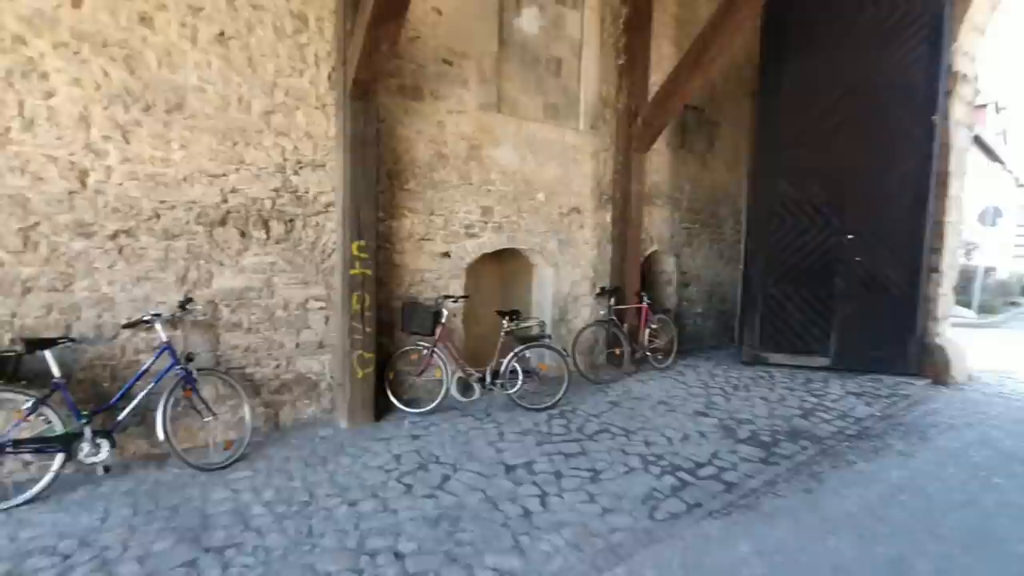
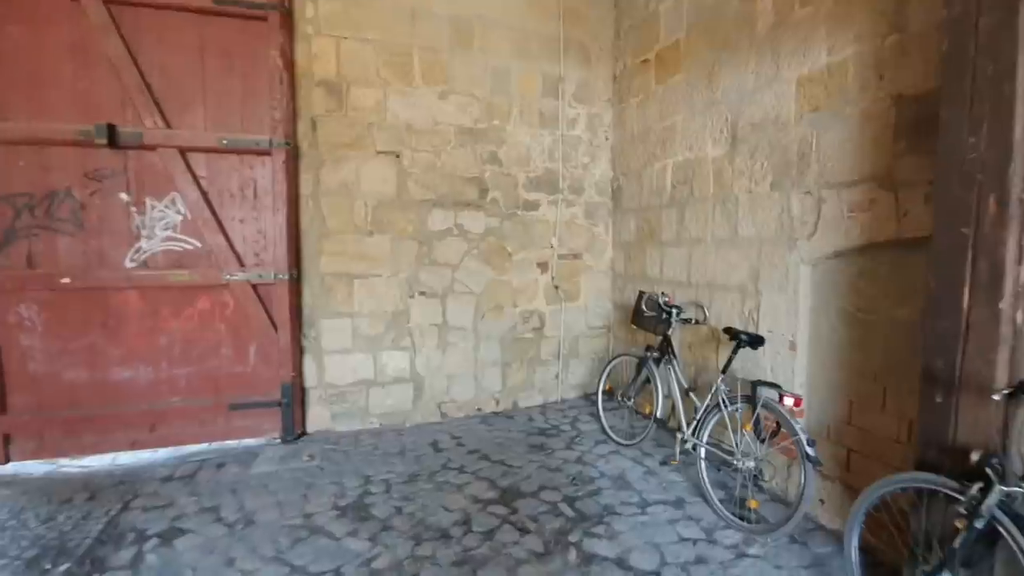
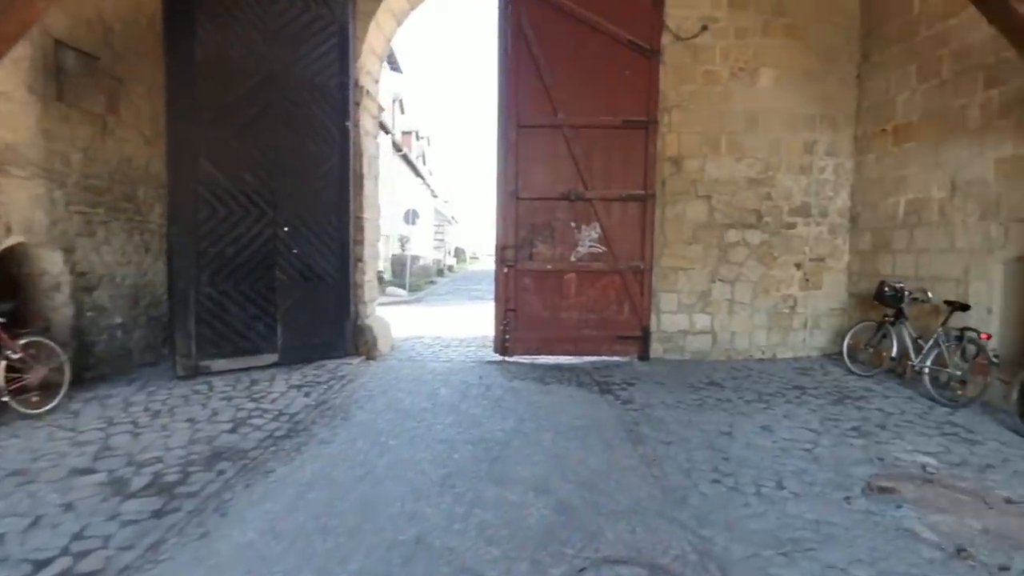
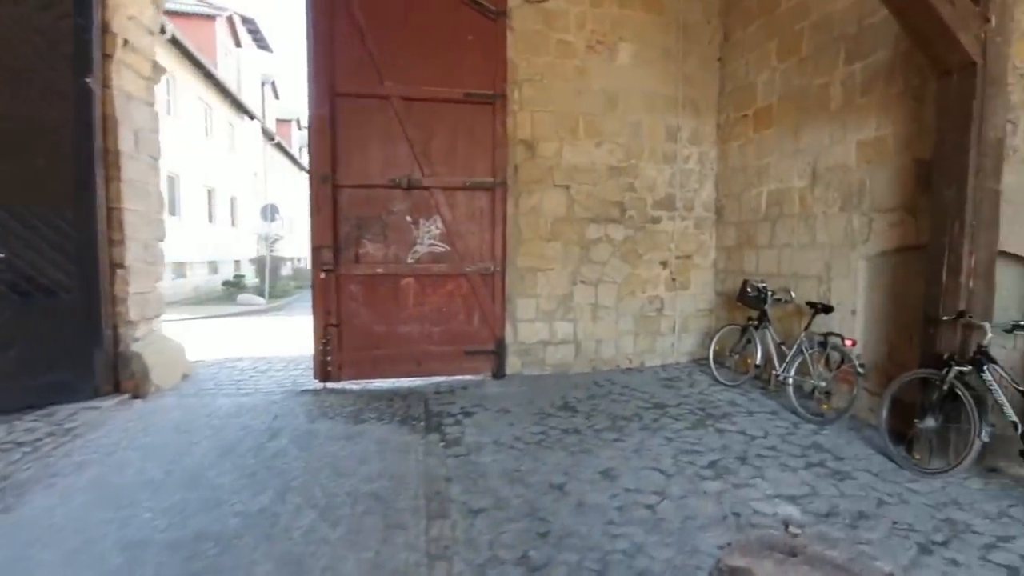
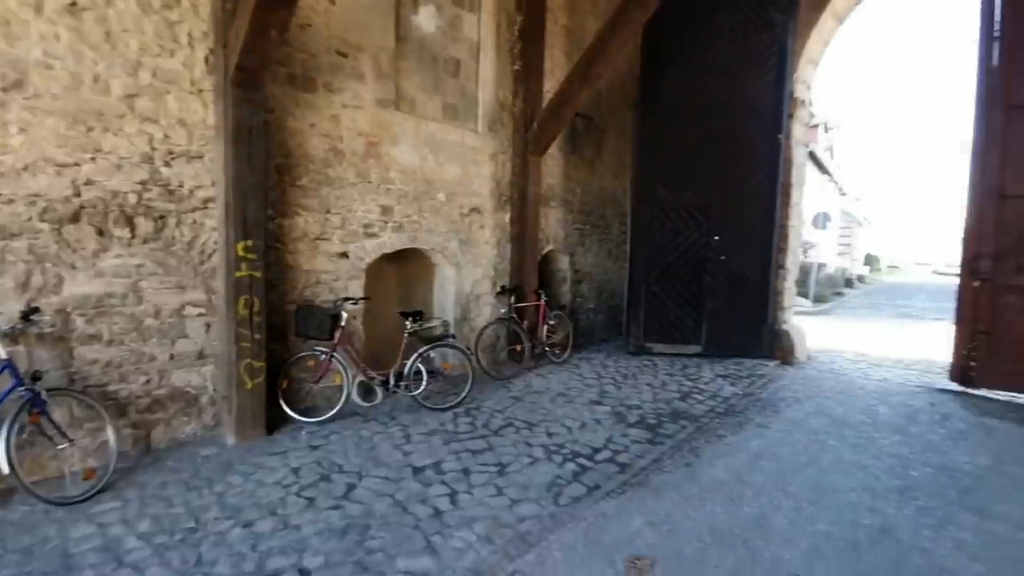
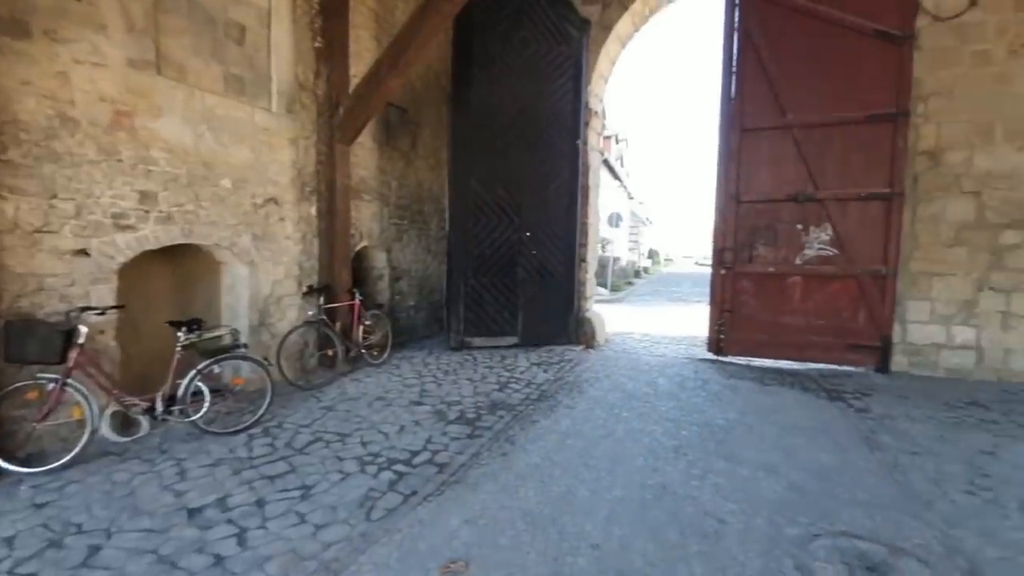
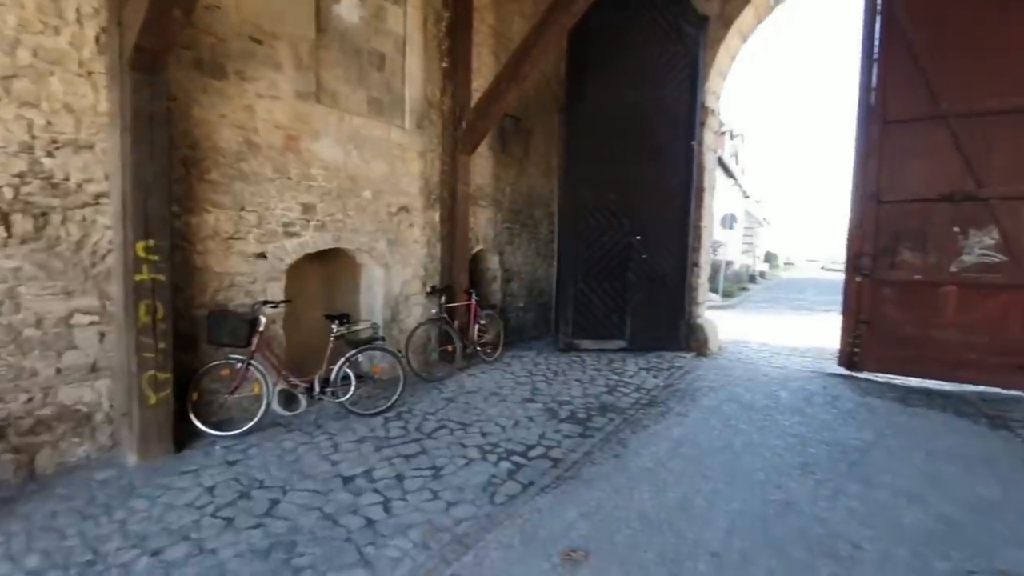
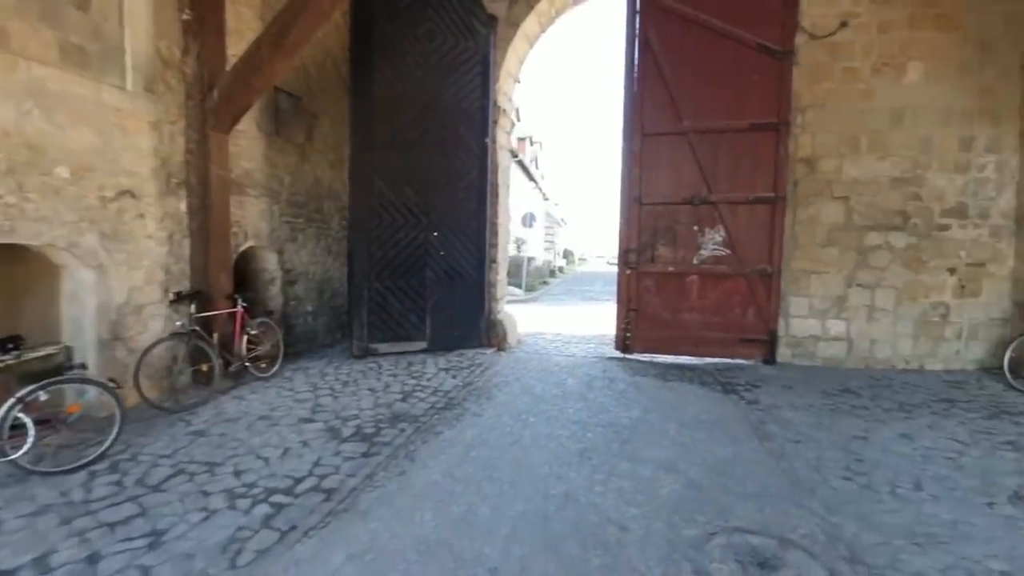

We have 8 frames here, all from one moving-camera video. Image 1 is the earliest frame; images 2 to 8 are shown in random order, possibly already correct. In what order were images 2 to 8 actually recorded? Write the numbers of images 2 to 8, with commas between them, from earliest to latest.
5, 7, 6, 8, 3, 4, 2
